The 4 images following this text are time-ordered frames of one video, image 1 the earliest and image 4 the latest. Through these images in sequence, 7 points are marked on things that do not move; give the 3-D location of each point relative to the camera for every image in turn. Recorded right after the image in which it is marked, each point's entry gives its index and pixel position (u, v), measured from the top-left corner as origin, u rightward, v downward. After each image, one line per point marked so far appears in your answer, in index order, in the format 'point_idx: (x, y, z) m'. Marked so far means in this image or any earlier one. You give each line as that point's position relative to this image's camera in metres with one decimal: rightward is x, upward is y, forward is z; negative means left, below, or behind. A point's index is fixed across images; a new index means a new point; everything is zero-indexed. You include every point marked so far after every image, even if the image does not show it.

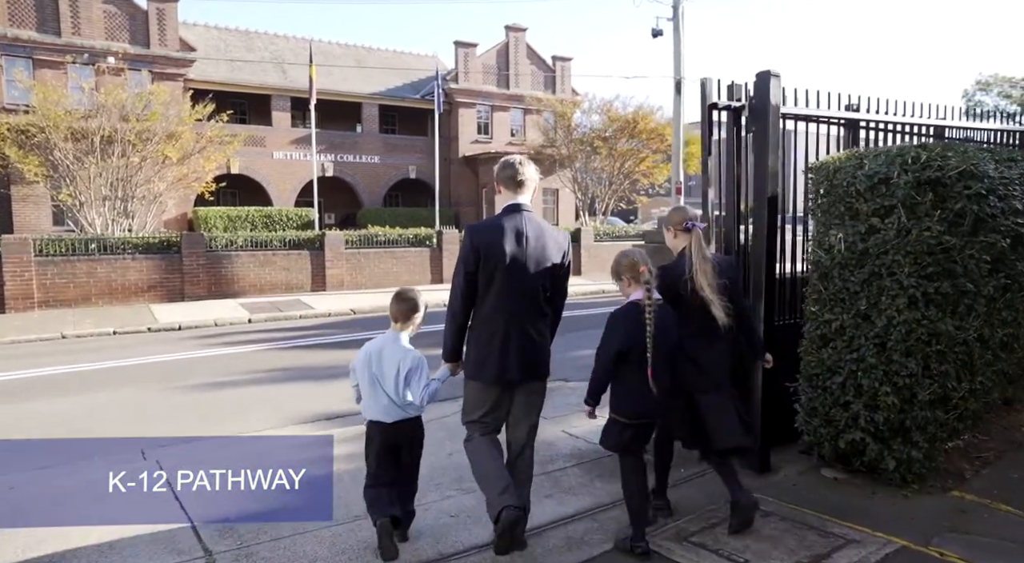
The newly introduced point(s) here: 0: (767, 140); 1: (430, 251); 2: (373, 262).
0: (+1.4, +0.8, +3.8) m
1: (-2.3, +0.9, +19.4) m
2: (-3.7, +0.5, +18.4) m
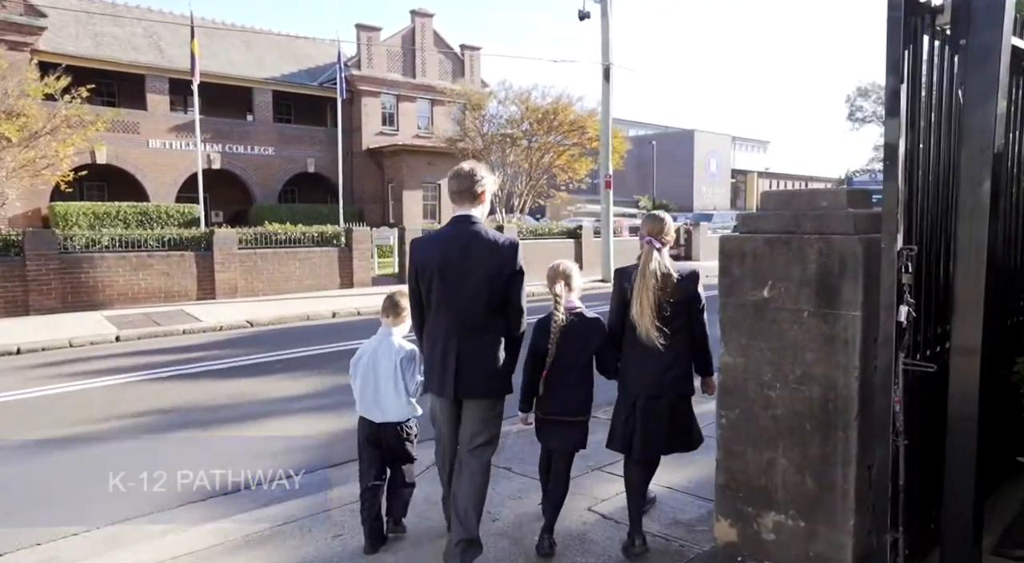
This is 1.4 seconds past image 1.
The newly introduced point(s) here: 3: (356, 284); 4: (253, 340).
0: (+1.6, +0.7, +2.3) m
1: (-4.3, +0.8, +17.1) m
2: (-5.5, +0.4, +16.0) m
3: (-3.9, -0.1, +17.4) m
4: (-3.8, -0.9, +10.3) m
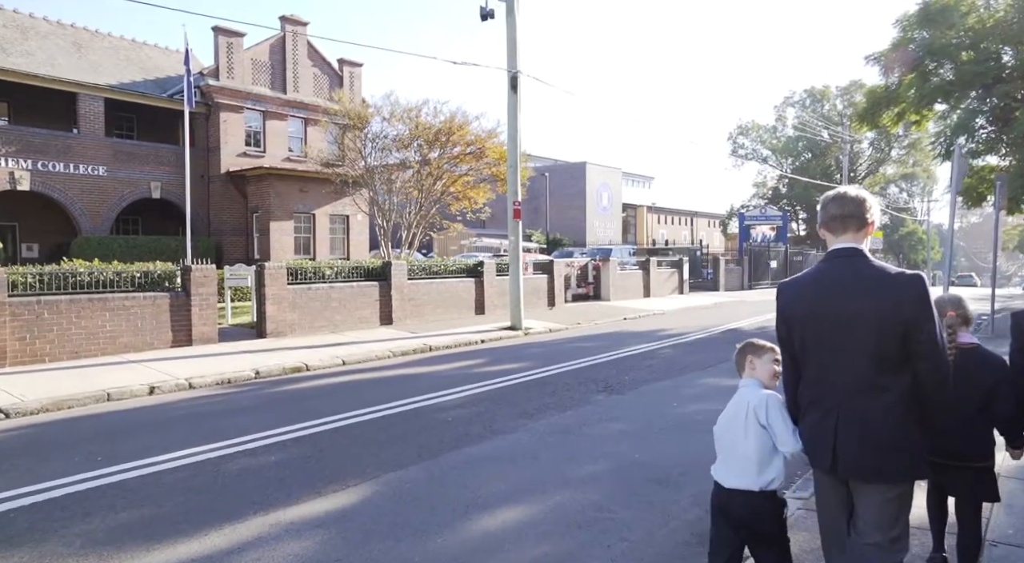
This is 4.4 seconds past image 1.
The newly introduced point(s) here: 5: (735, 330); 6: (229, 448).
0: (+1.9, +0.5, -0.8) m
1: (-6.3, -0.3, +12.8) m
2: (-7.4, -0.6, +11.5) m
3: (-6.0, -1.1, +13.2) m
4: (-4.7, -1.5, +6.1) m
5: (+5.0, -1.1, +15.6) m
6: (-2.6, -1.5, +6.4) m
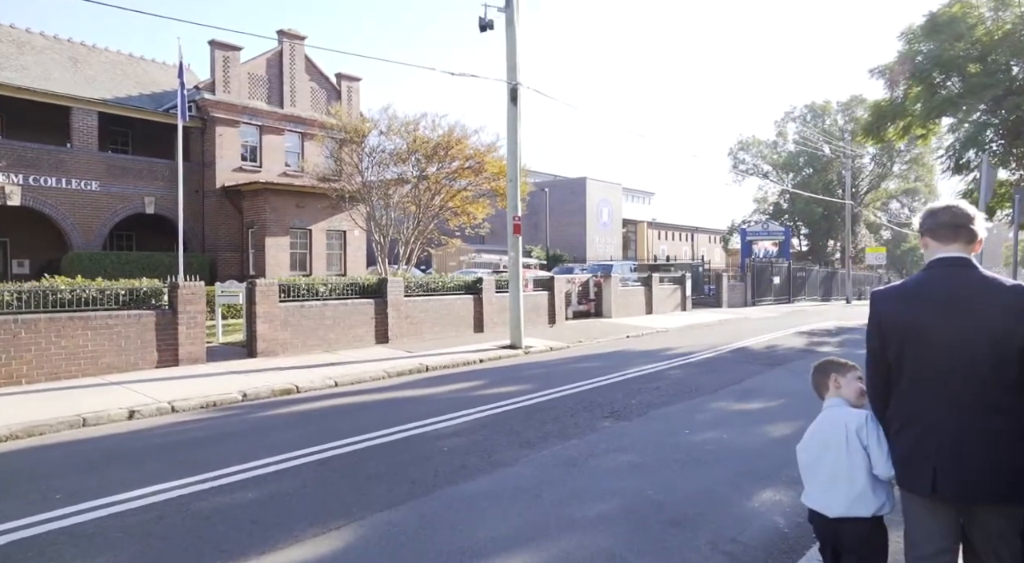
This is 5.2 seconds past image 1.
0: (+1.9, +0.5, -1.3) m
1: (-6.3, -0.6, +12.3) m
2: (-7.4, -0.8, +11.0) m
3: (-6.0, -1.4, +12.6) m
4: (-4.7, -1.7, +5.6) m
5: (+5.0, -1.5, +15.1) m
6: (-2.6, -1.7, +5.9) m
